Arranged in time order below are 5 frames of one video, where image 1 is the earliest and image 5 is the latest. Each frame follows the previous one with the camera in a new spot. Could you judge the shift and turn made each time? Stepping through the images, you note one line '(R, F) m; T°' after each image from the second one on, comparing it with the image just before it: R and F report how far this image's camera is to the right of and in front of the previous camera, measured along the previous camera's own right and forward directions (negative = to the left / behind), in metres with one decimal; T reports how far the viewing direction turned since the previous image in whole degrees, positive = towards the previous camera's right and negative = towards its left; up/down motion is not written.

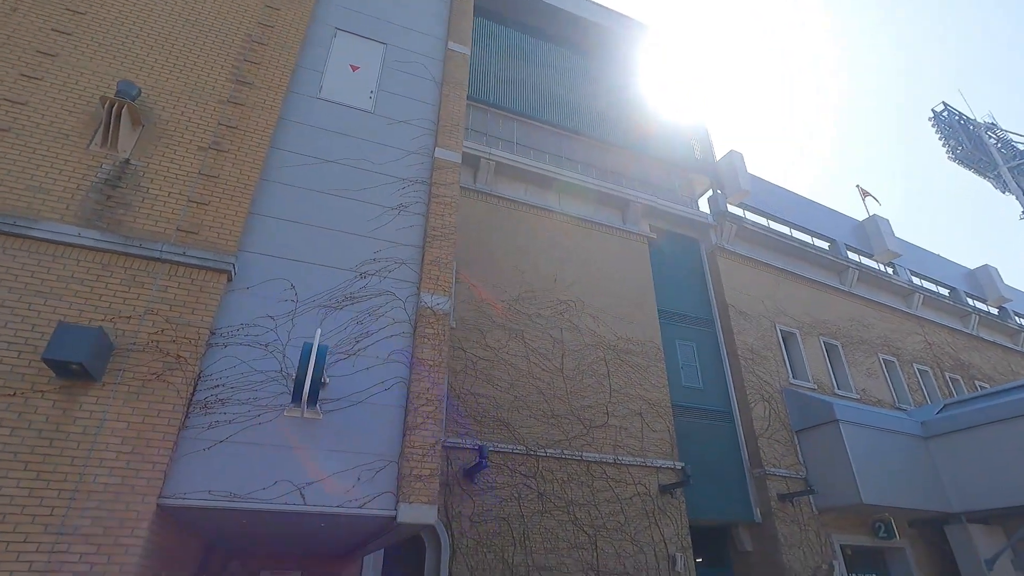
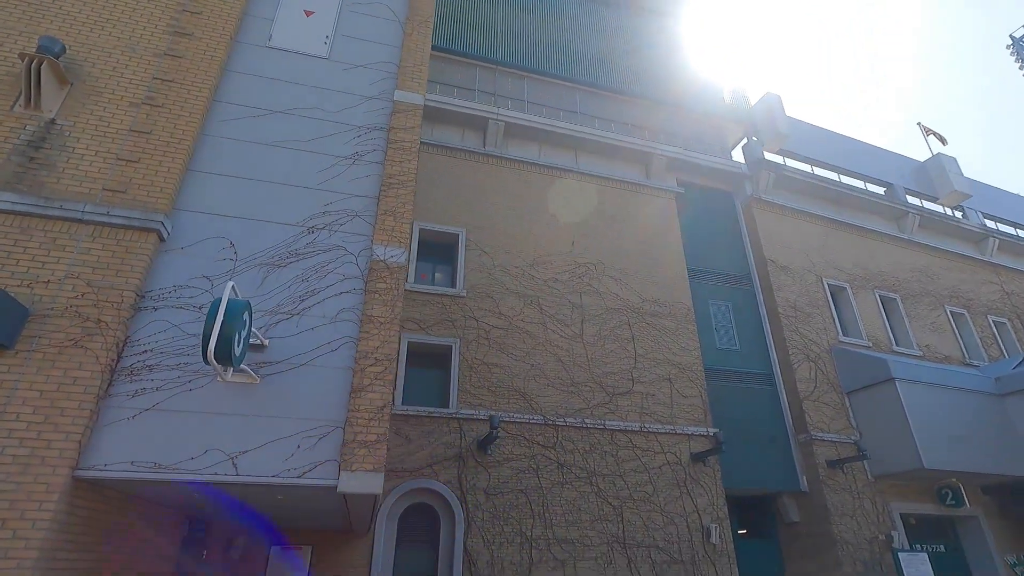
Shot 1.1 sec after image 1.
(+0.9, +0.7) m; -5°
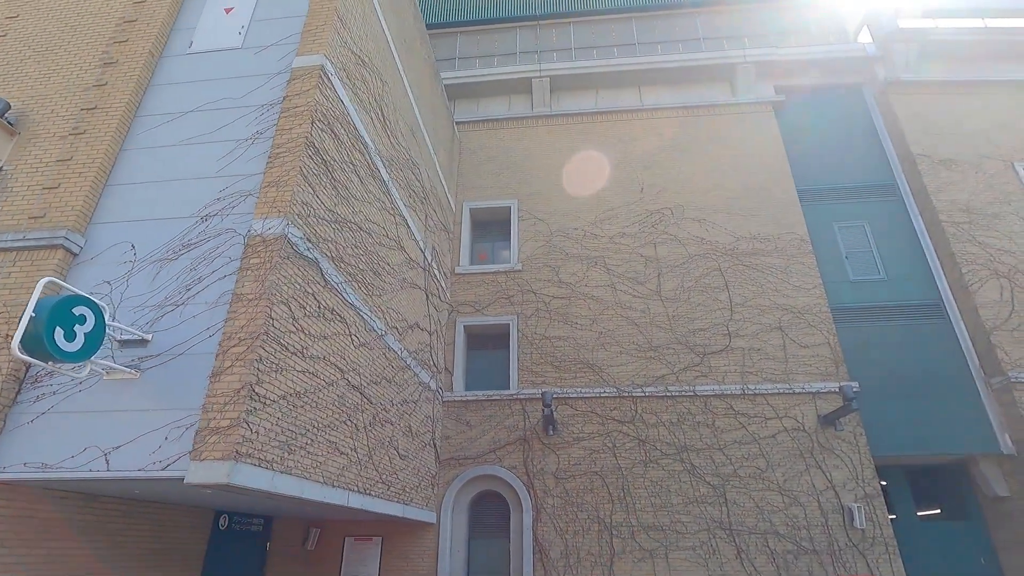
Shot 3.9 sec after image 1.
(+2.4, +1.4) m; -19°
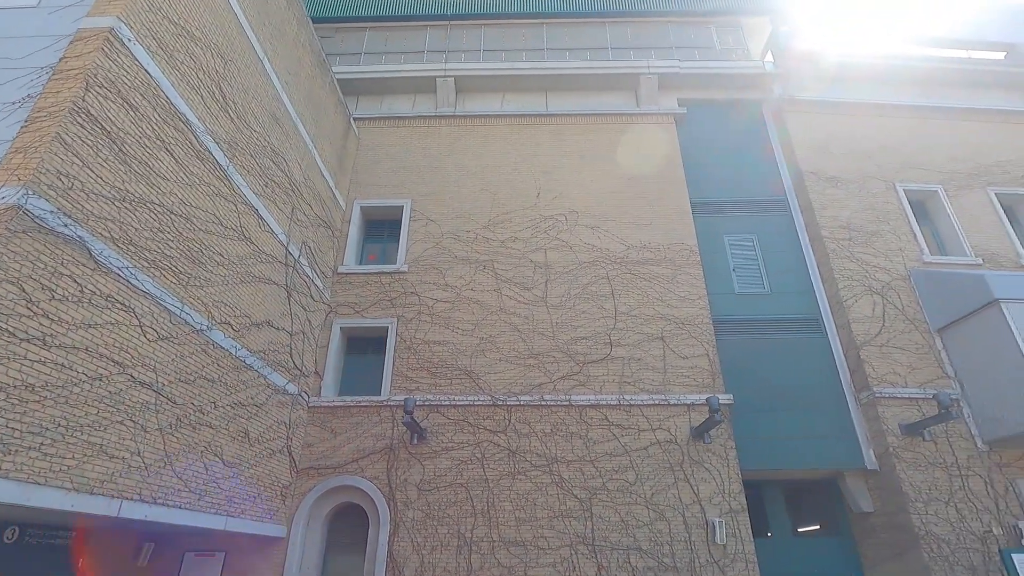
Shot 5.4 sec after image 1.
(+1.7, +0.3) m; +4°
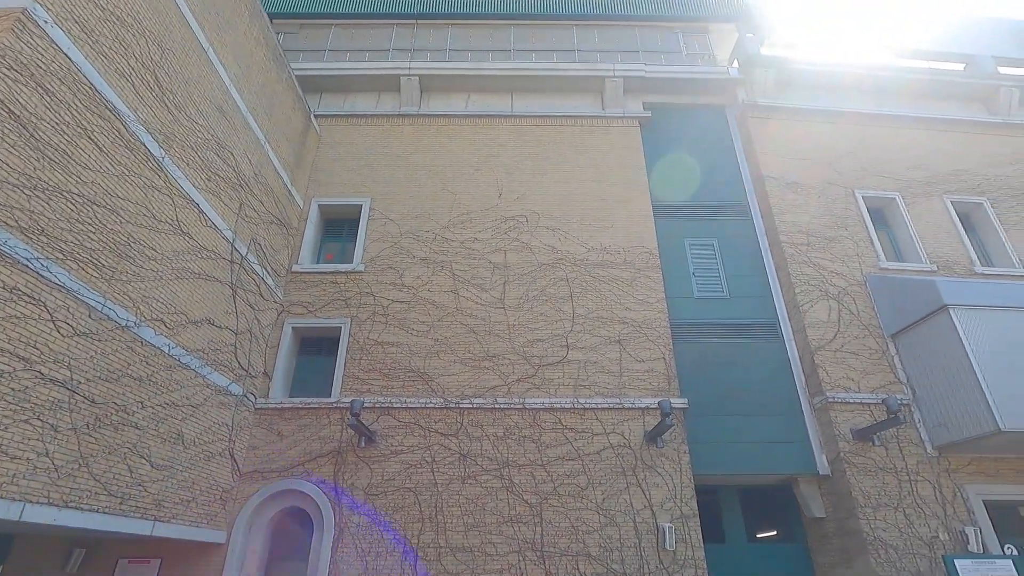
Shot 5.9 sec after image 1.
(+0.6, +0.1) m; +1°
